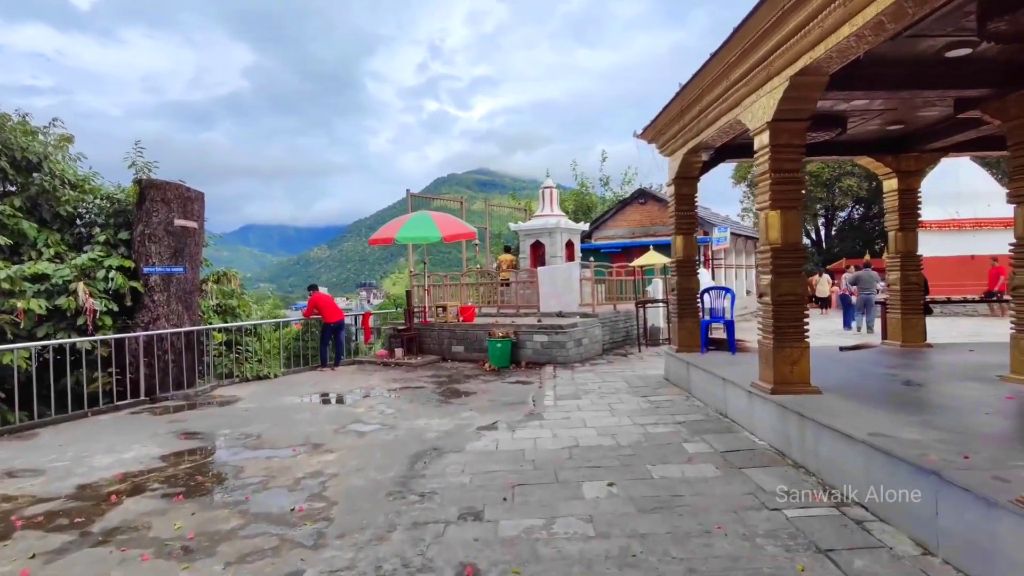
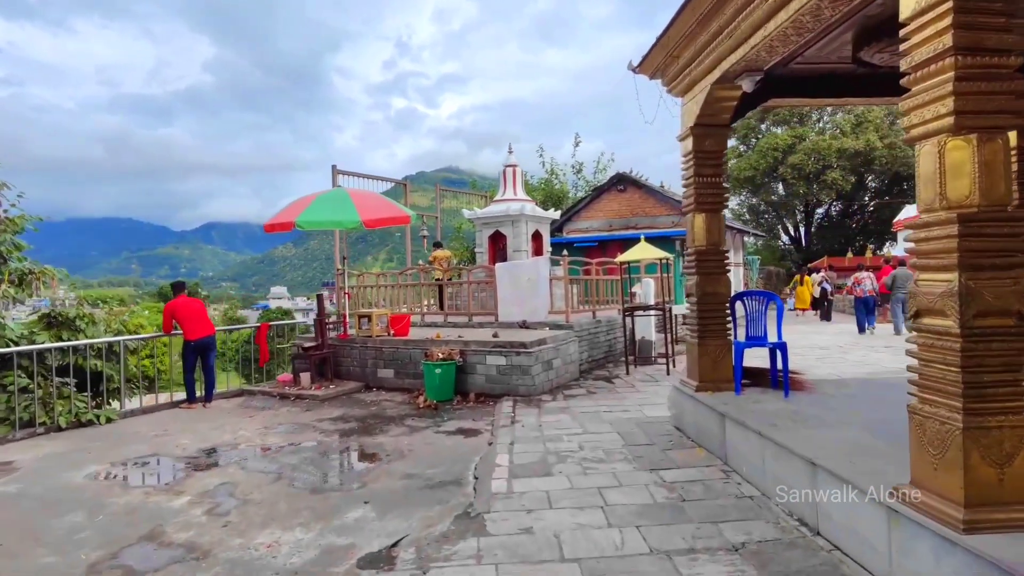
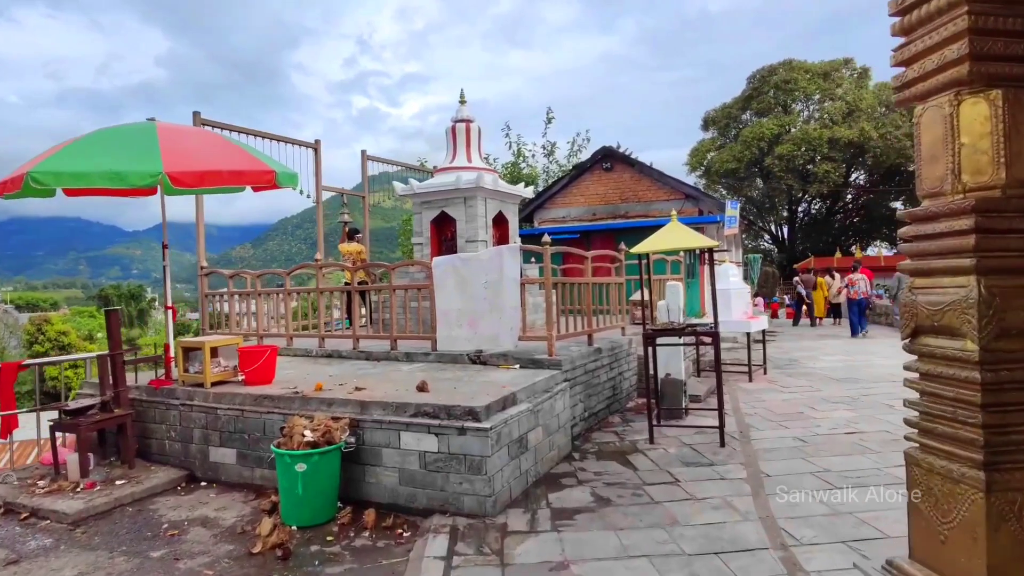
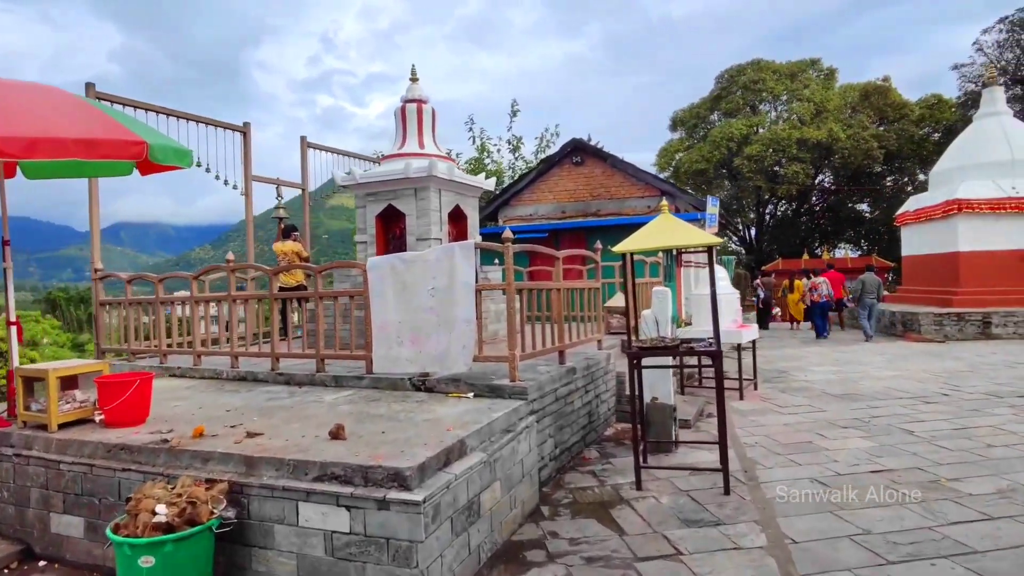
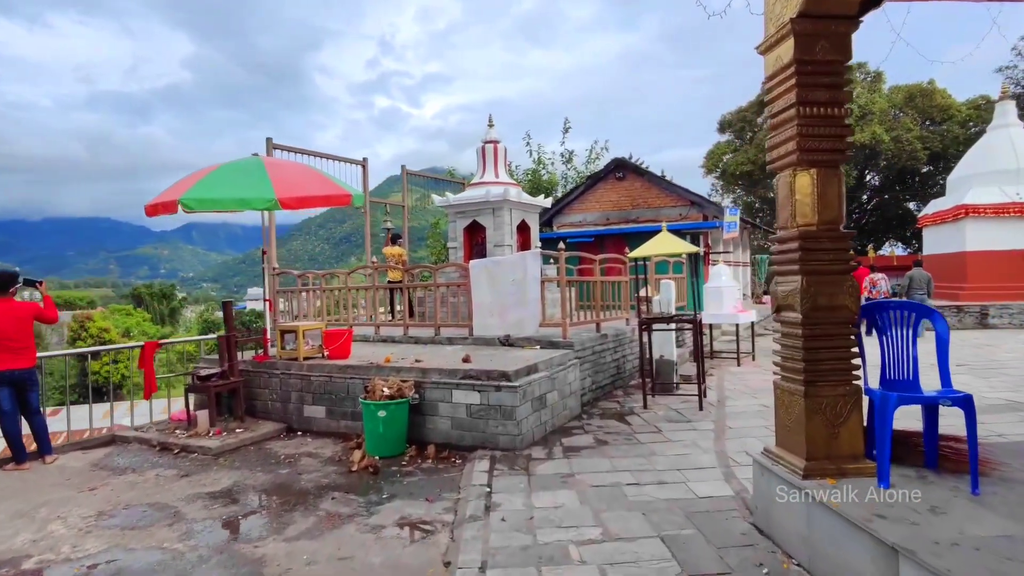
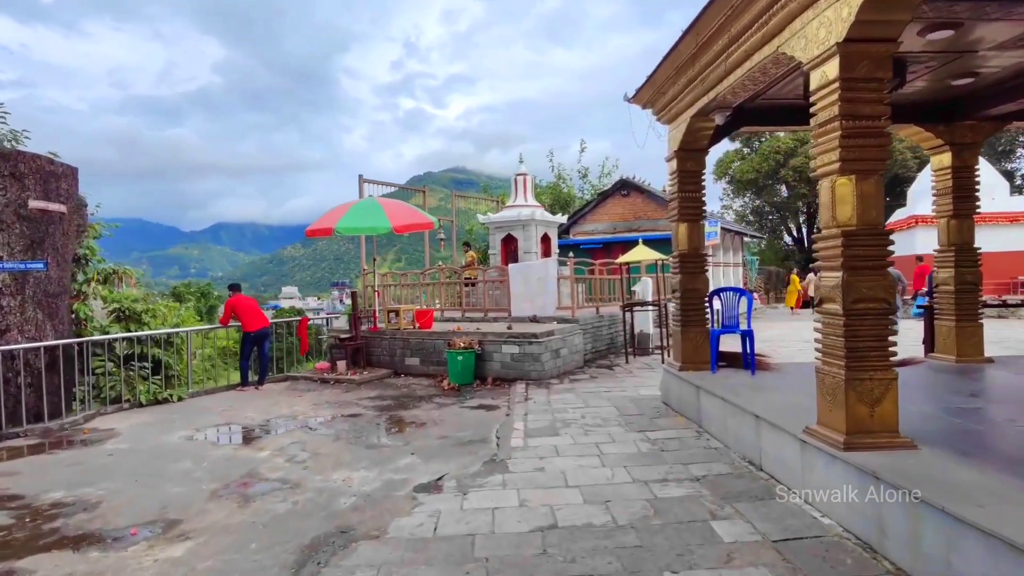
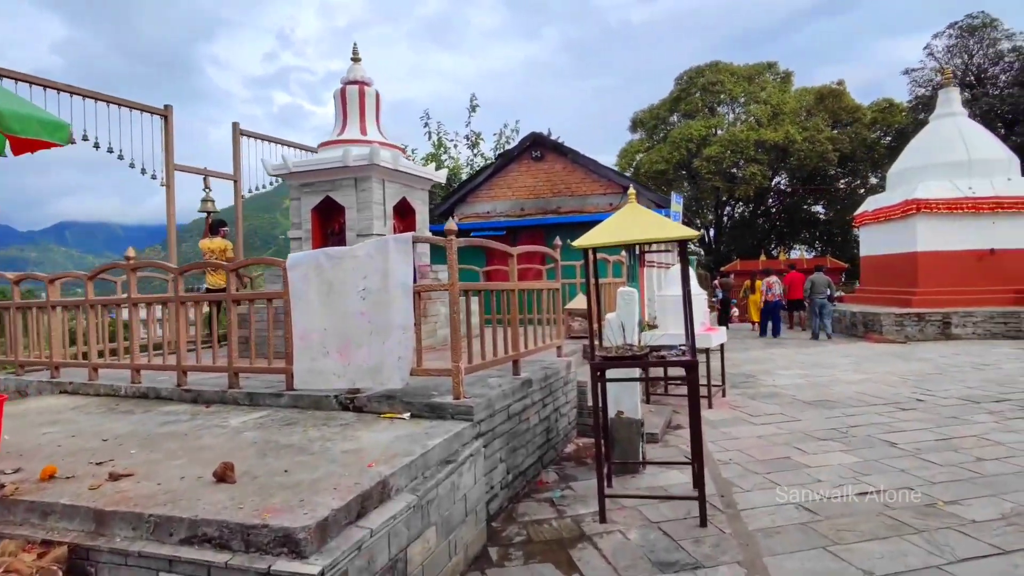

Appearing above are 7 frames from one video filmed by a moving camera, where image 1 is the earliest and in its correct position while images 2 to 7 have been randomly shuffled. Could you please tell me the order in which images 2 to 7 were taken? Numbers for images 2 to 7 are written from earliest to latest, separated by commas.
6, 2, 5, 3, 4, 7
